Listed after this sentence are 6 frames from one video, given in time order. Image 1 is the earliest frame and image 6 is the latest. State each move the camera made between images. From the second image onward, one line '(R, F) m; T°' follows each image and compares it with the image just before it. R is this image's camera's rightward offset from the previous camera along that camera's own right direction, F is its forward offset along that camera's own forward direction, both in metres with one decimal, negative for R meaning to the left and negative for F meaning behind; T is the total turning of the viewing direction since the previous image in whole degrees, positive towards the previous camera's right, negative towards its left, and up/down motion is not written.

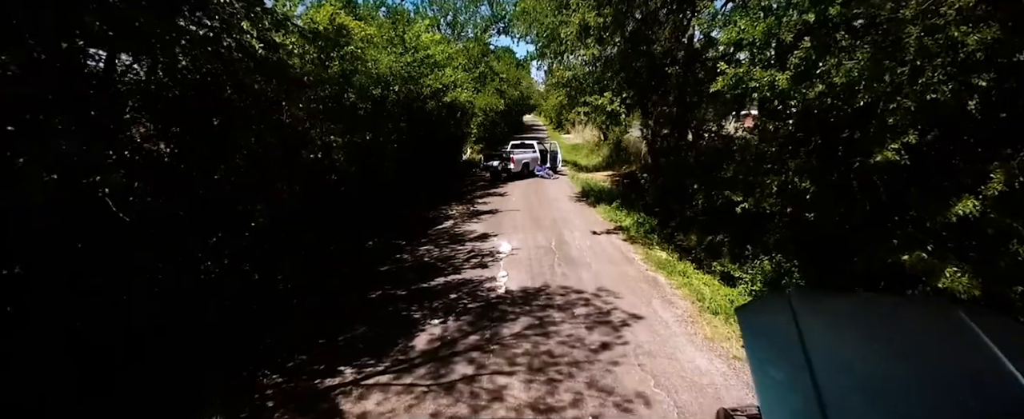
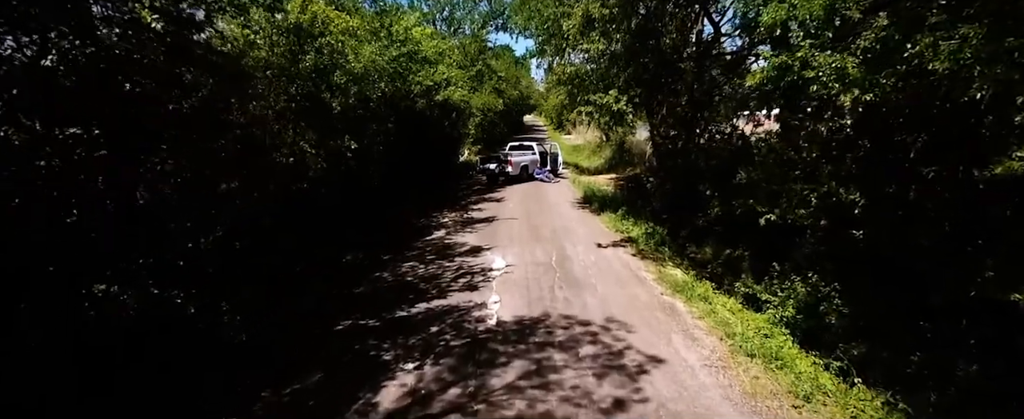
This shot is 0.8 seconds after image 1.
(+0.1, +1.1) m; 0°
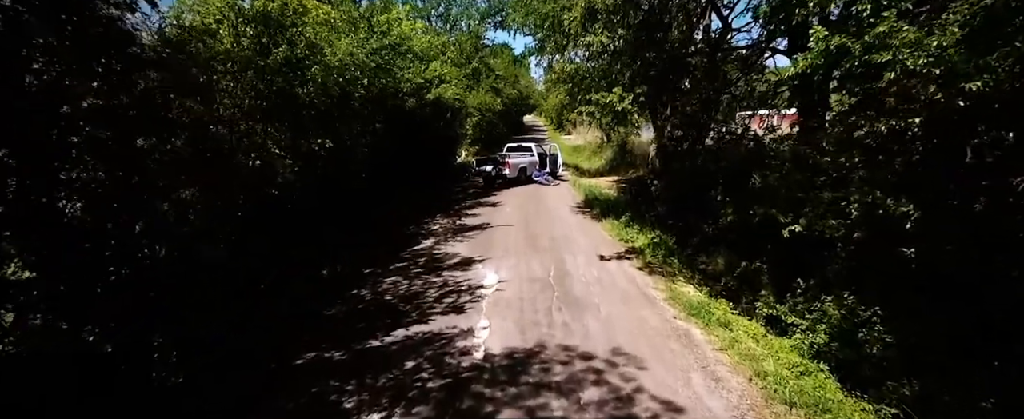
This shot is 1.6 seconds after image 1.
(+0.1, +0.9) m; 0°
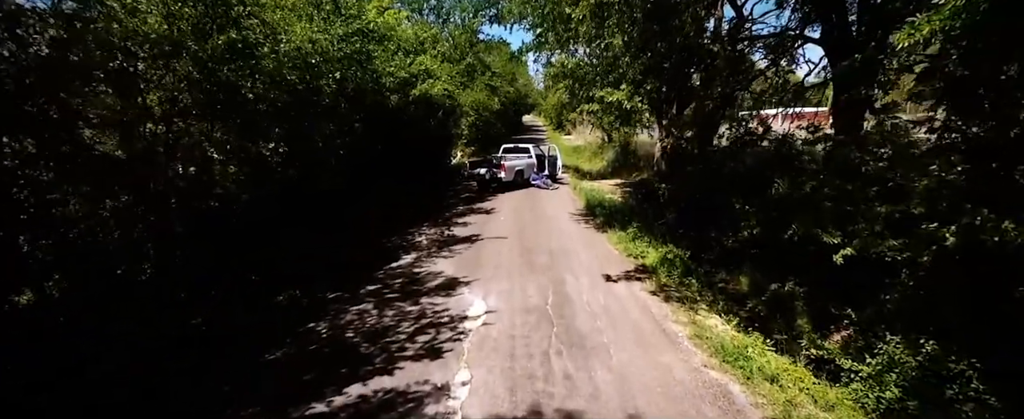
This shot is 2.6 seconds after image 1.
(+0.1, +1.3) m; 0°
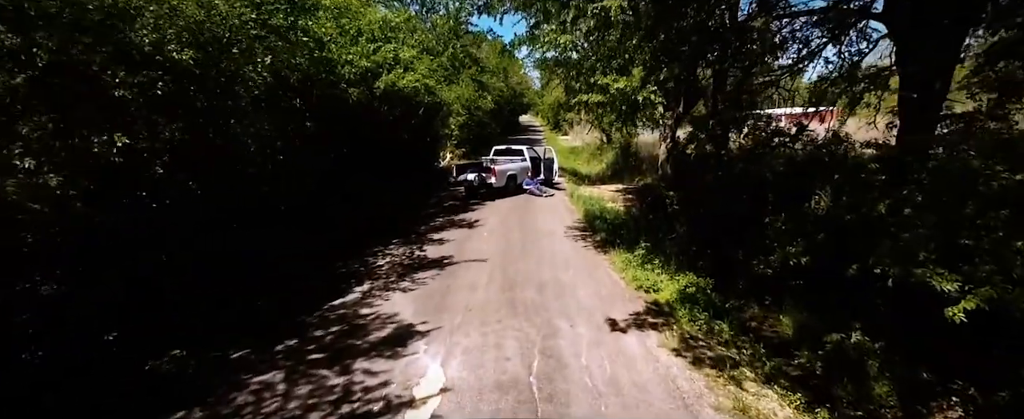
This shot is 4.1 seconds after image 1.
(+0.3, +1.9) m; 0°
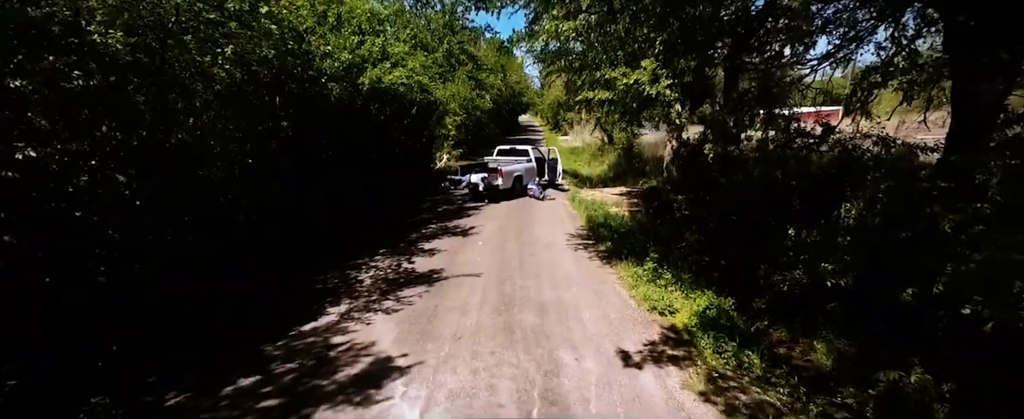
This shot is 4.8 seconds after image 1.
(0.0, +0.9) m; 0°
